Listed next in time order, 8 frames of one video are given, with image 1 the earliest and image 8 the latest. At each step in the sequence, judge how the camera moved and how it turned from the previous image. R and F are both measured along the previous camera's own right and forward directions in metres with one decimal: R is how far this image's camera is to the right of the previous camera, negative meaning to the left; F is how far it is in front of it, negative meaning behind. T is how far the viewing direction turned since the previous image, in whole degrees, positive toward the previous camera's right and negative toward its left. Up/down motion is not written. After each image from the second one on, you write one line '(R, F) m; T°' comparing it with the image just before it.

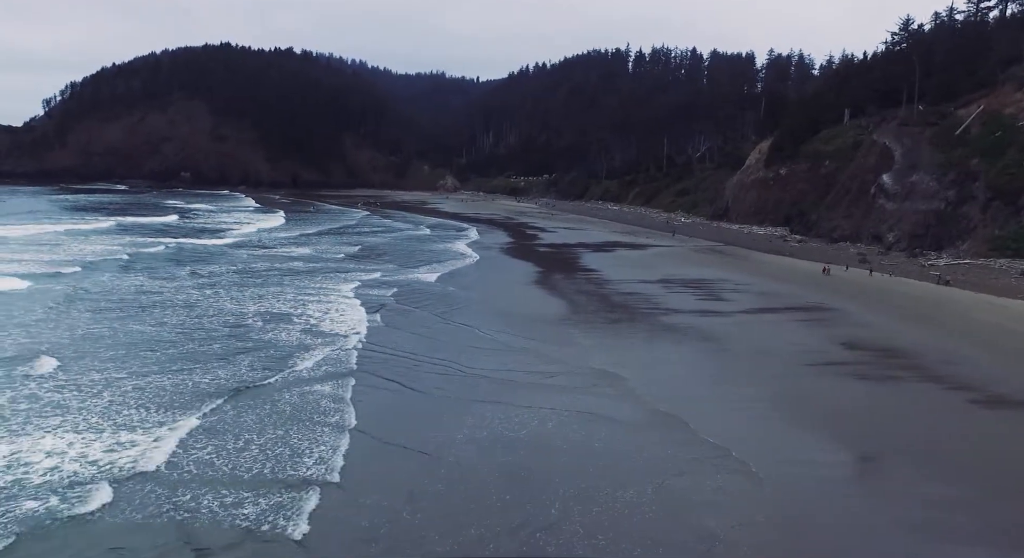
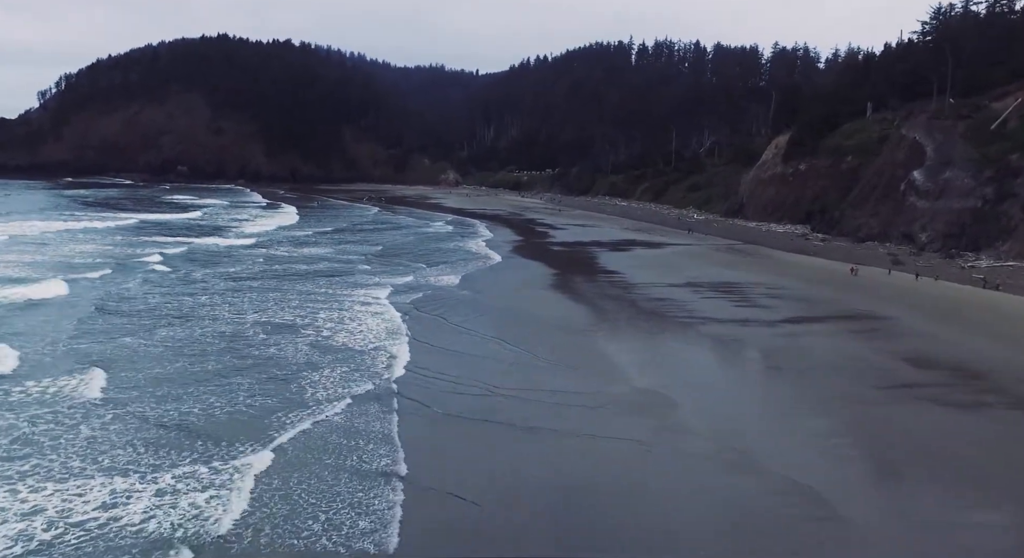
(-0.5, +1.3) m; 0°
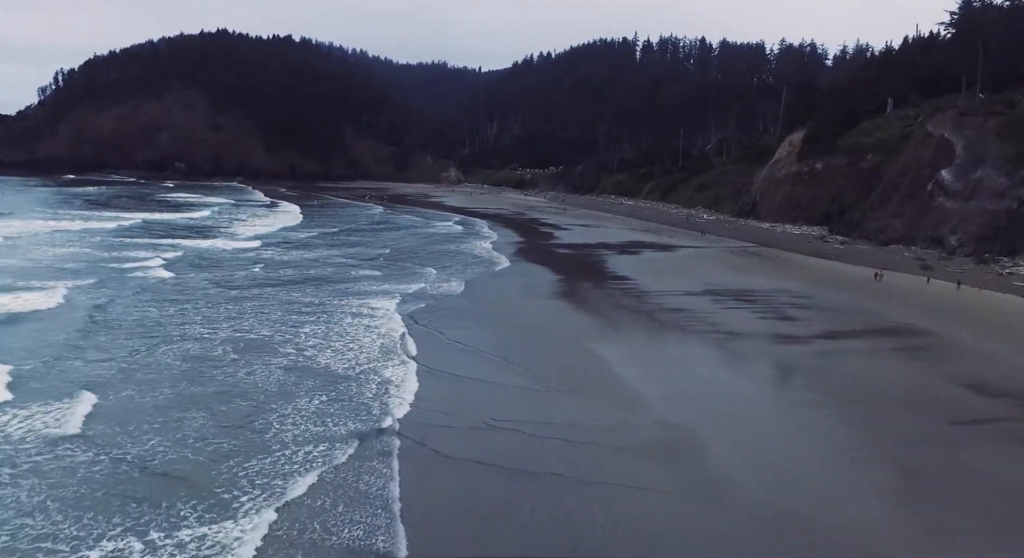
(0.0, +1.5) m; 0°
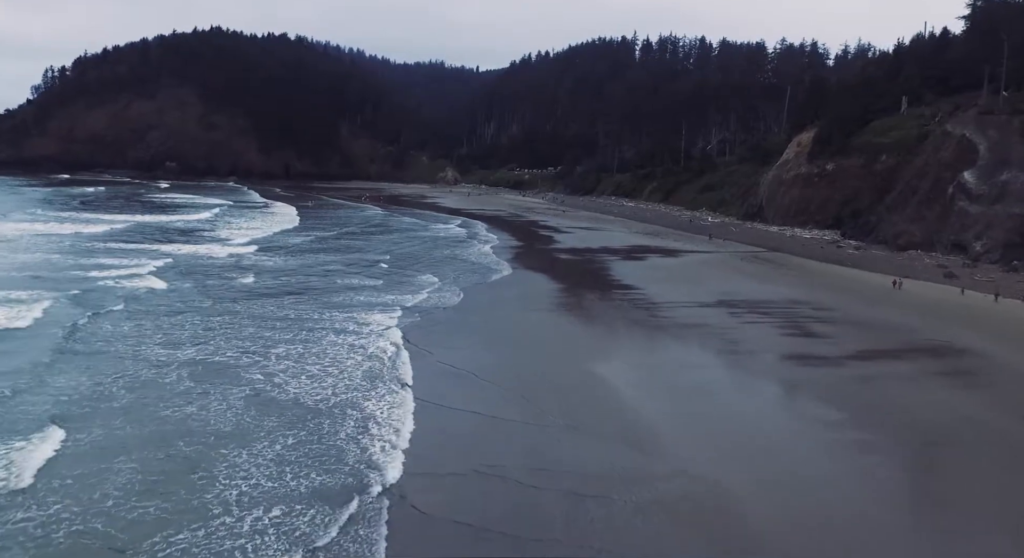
(0.0, +1.4) m; 0°
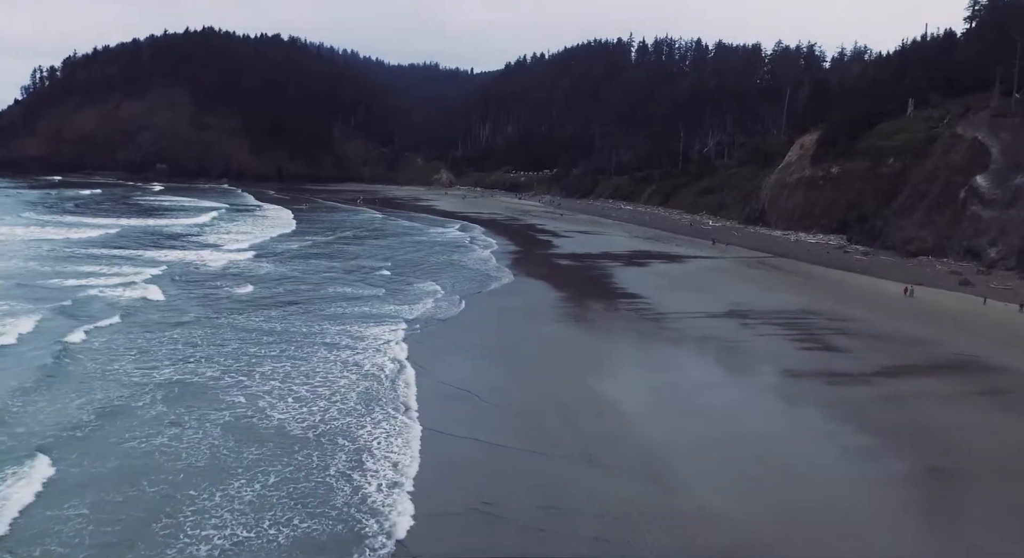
(-0.1, +0.8) m; 0°
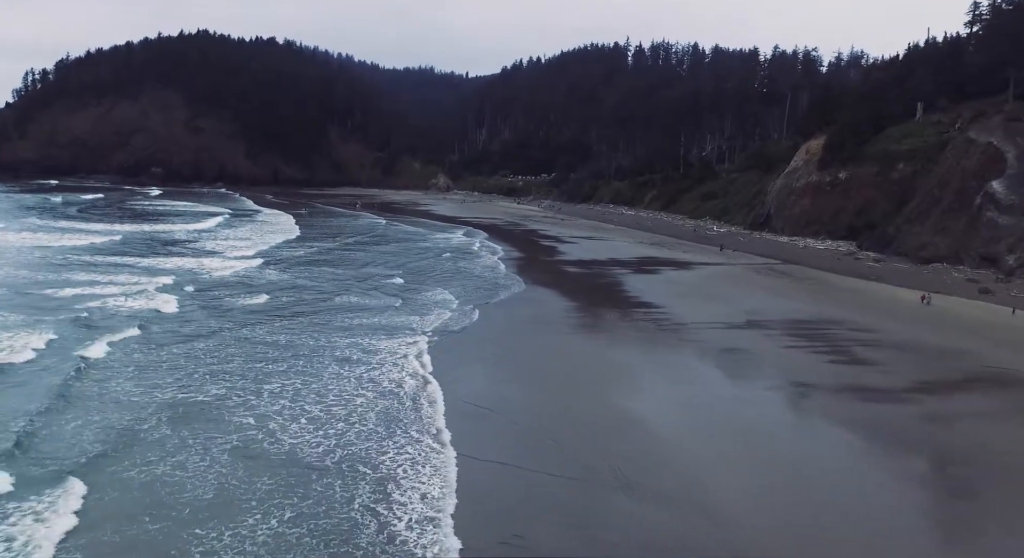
(-0.3, +0.6) m; 0°
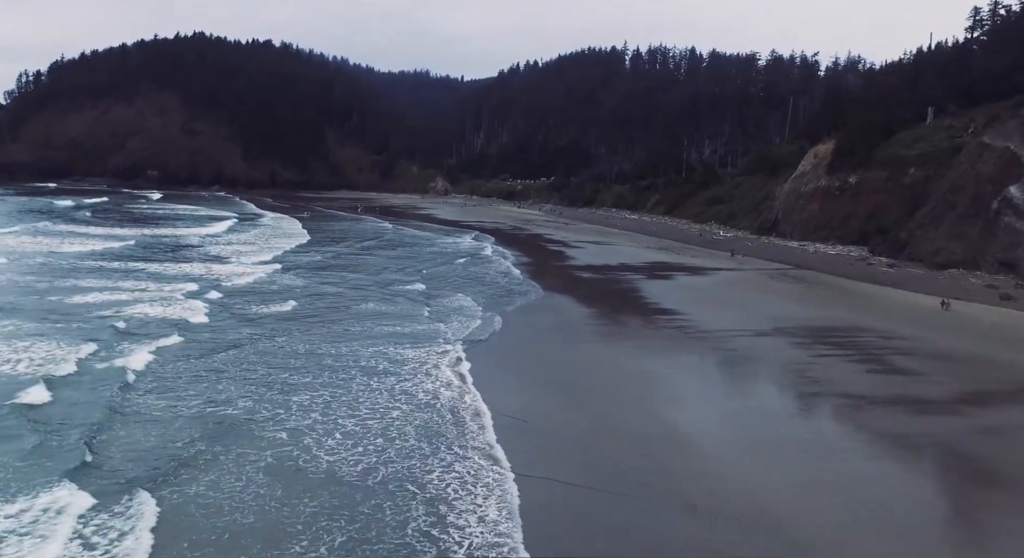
(-0.5, +0.4) m; 0°
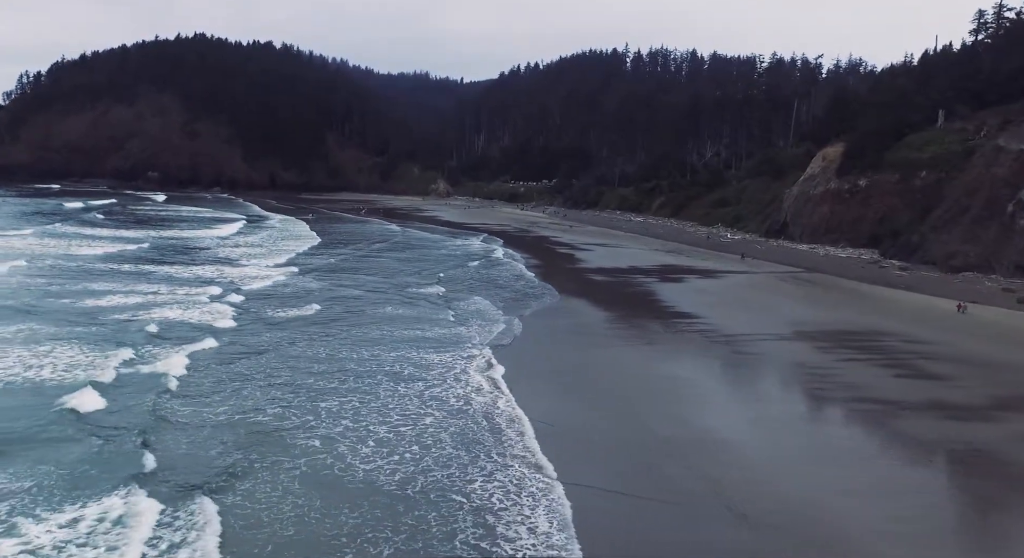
(-0.4, +0.2) m; 0°
